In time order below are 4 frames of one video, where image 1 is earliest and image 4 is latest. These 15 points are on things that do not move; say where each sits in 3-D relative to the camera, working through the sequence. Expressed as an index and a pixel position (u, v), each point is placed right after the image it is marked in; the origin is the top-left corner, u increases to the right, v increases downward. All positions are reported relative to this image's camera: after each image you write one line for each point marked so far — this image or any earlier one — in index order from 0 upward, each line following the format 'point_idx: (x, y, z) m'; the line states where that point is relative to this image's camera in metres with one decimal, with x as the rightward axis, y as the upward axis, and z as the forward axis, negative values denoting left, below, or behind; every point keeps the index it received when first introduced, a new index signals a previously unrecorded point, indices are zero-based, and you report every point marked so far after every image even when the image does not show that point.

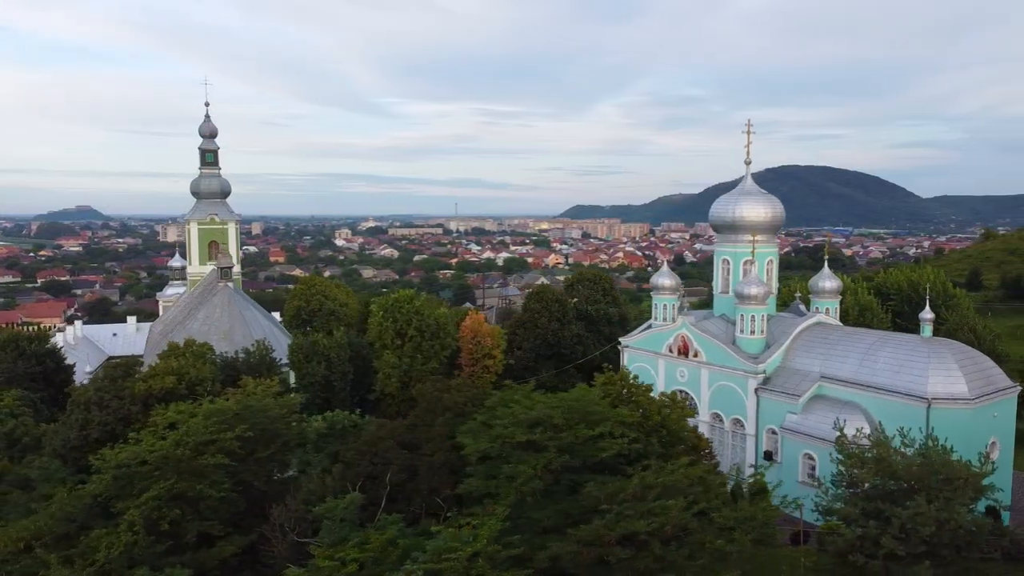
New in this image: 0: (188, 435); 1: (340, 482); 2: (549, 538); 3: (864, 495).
0: (-6.6, -3.0, +16.5) m
1: (-3.4, -3.8, +15.9) m
2: (+0.6, -3.8, +12.2) m
3: (+6.1, -3.6, +13.9) m
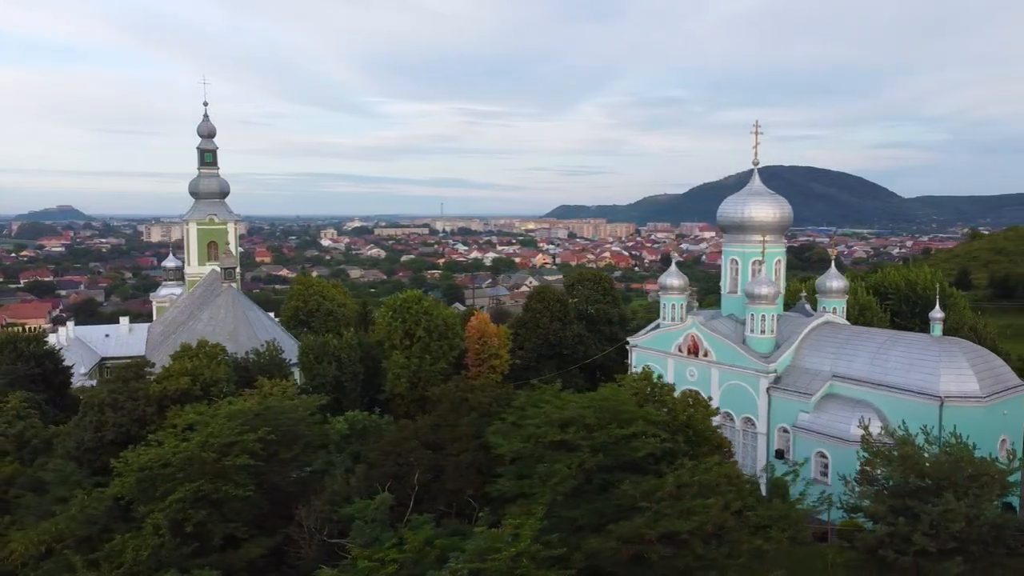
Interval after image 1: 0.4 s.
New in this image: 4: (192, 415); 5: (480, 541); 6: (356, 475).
0: (-6.1, -3.0, +16.4) m
1: (-2.9, -3.8, +15.9) m
2: (+1.1, -3.8, +12.2) m
3: (+6.6, -3.6, +14.1) m
4: (-7.2, -2.9, +18.1) m
5: (-0.5, -3.6, +11.6) m
6: (-3.1, -3.7, +16.1) m
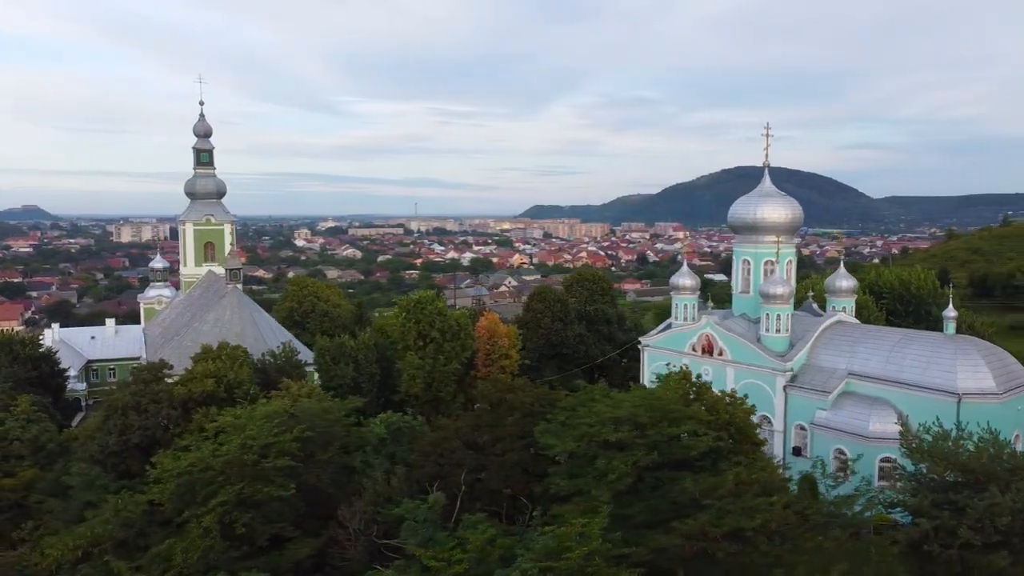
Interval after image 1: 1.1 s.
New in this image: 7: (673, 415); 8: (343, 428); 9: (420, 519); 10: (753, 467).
0: (-5.3, -3.0, +16.3) m
1: (-2.1, -3.8, +15.9) m
2: (+2.1, -3.8, +12.4) m
3: (+7.5, -3.6, +14.4) m
4: (-6.4, -2.9, +18.0) m
5: (+0.5, -3.6, +11.7) m
6: (-2.3, -3.8, +16.2) m
7: (+2.8, -2.2, +14.2) m
8: (-3.8, -3.1, +18.1) m
9: (-1.6, -4.1, +14.1) m
10: (+3.9, -2.9, +13.2) m
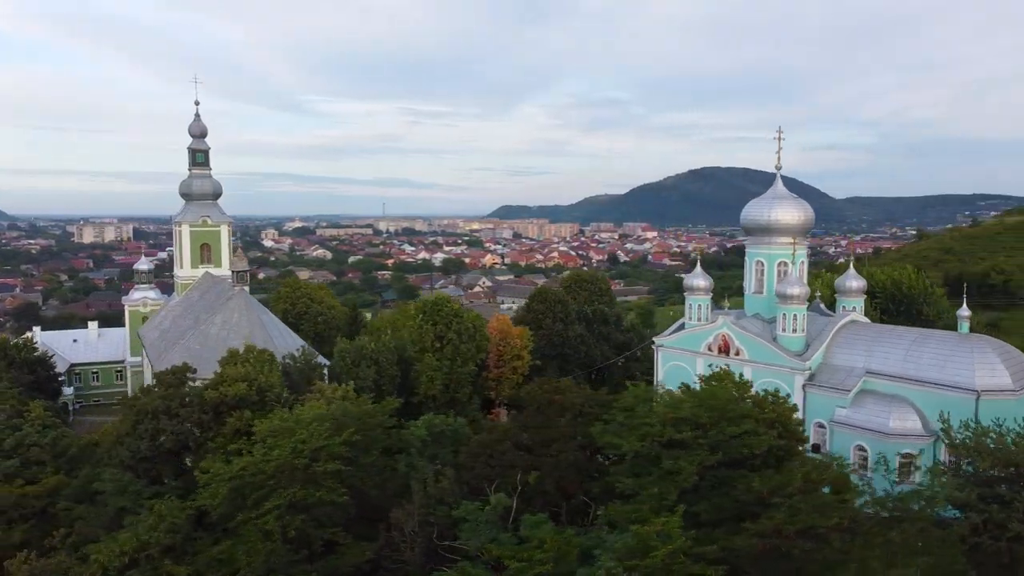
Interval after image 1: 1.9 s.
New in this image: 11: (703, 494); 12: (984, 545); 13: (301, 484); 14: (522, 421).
0: (-4.3, -3.1, +16.3) m
1: (-1.0, -3.9, +16.0) m
2: (+3.2, -3.8, +12.6) m
3: (+8.6, -3.6, +14.9) m
4: (-5.5, -3.0, +17.9) m
5: (+1.7, -3.7, +11.9) m
6: (-1.3, -3.8, +16.2) m
7: (+3.9, -2.3, +14.5) m
8: (-2.9, -3.2, +18.1) m
9: (-0.5, -4.1, +14.2) m
10: (+5.0, -3.0, +13.5) m
11: (+3.2, -3.4, +13.4) m
12: (+8.1, -4.4, +13.8) m
13: (-4.1, -3.8, +15.7) m
14: (+0.1, -2.8, +17.1) m
